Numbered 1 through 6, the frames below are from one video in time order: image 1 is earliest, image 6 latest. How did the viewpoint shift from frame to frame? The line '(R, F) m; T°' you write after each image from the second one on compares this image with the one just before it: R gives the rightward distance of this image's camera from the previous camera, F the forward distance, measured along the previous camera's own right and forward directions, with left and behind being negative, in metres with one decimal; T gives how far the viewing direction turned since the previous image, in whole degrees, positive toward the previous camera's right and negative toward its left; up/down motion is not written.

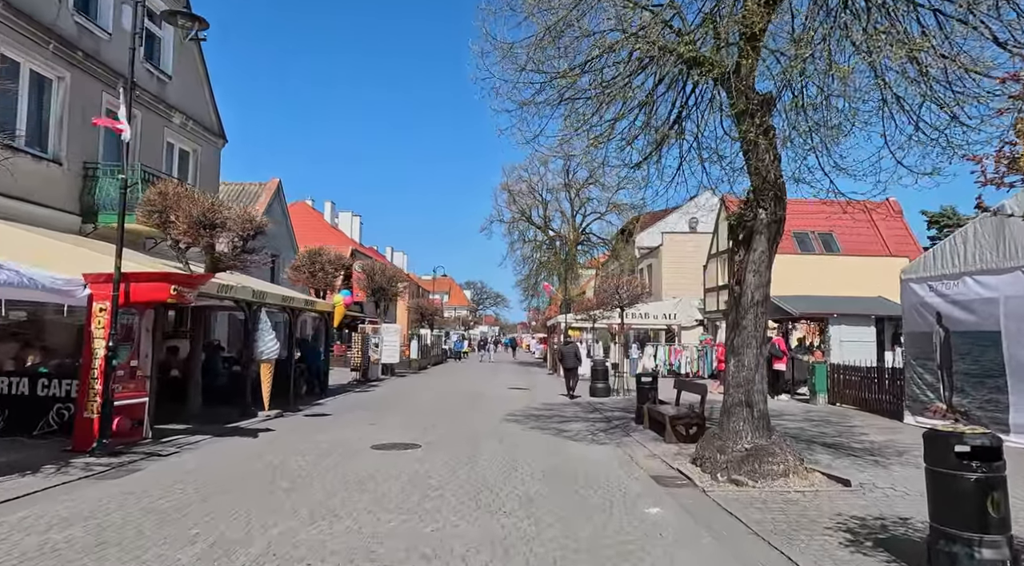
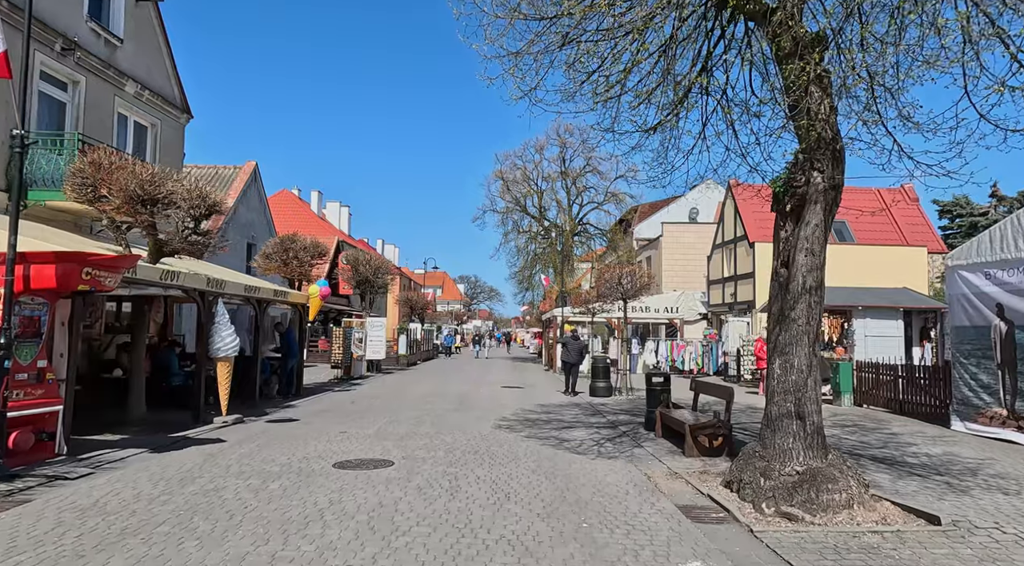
(0.0, +1.7) m; 0°
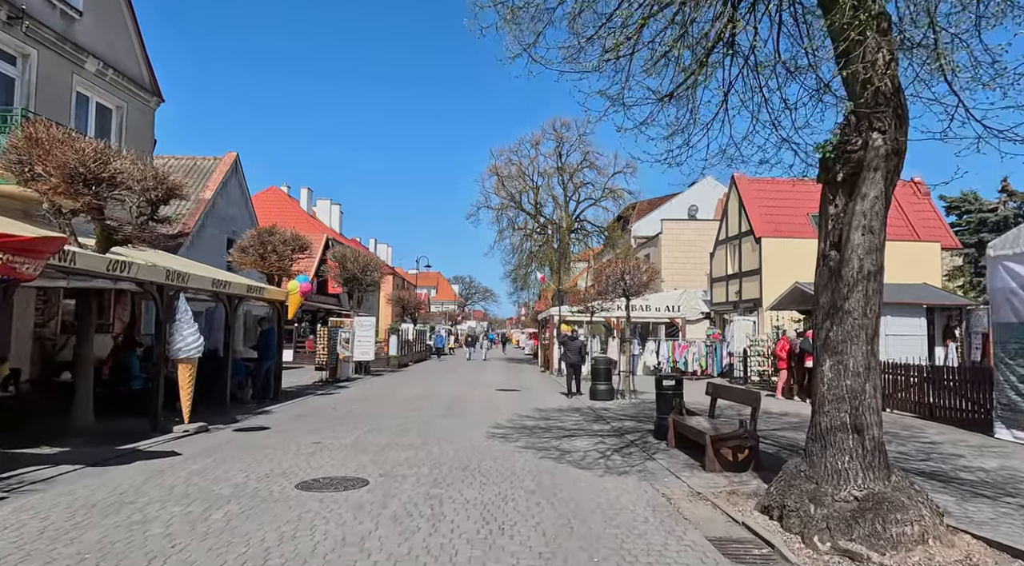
(0.0, +1.2) m; 0°
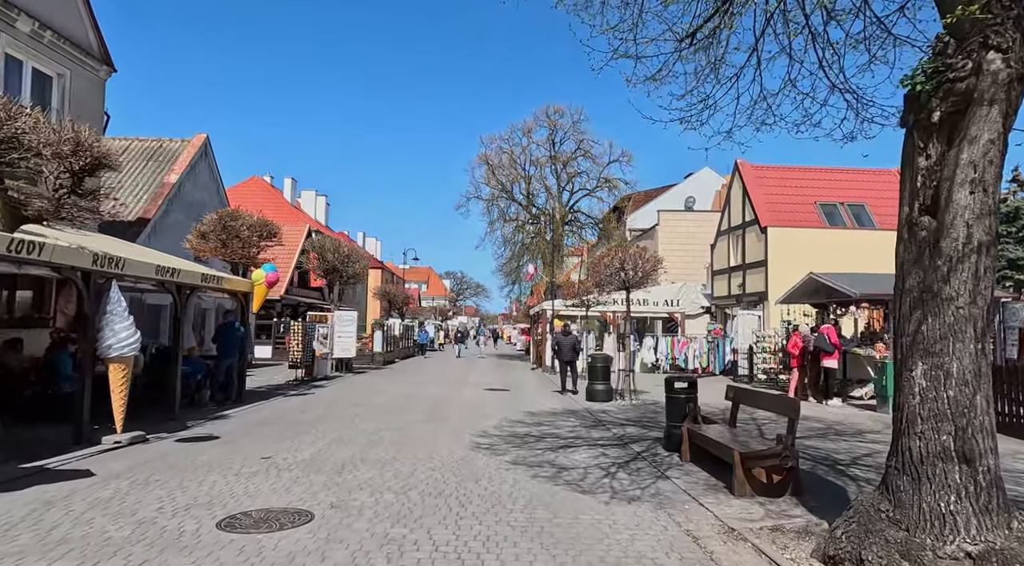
(+0.1, +1.5) m; +1°
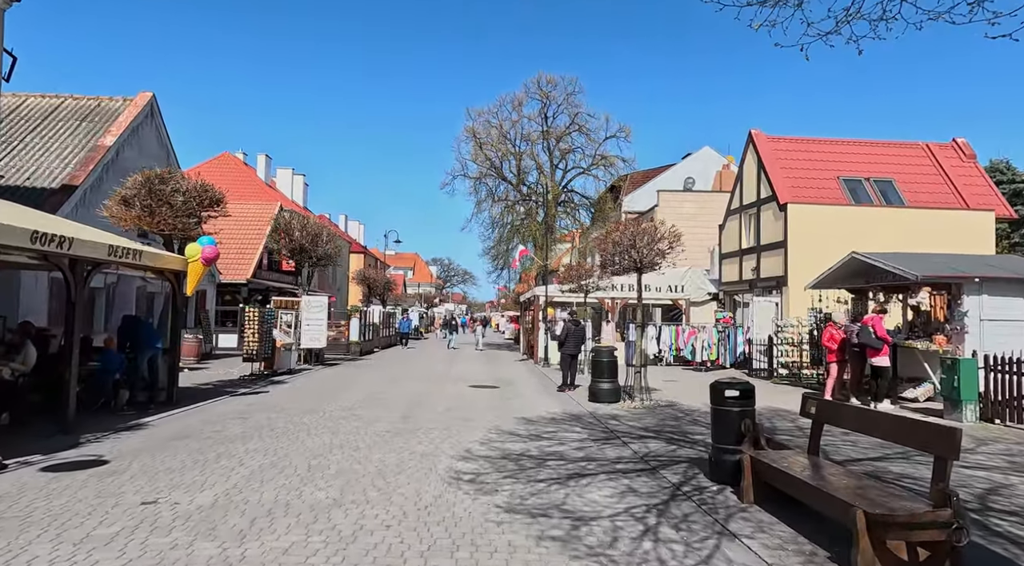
(-0.1, +2.6) m; +1°
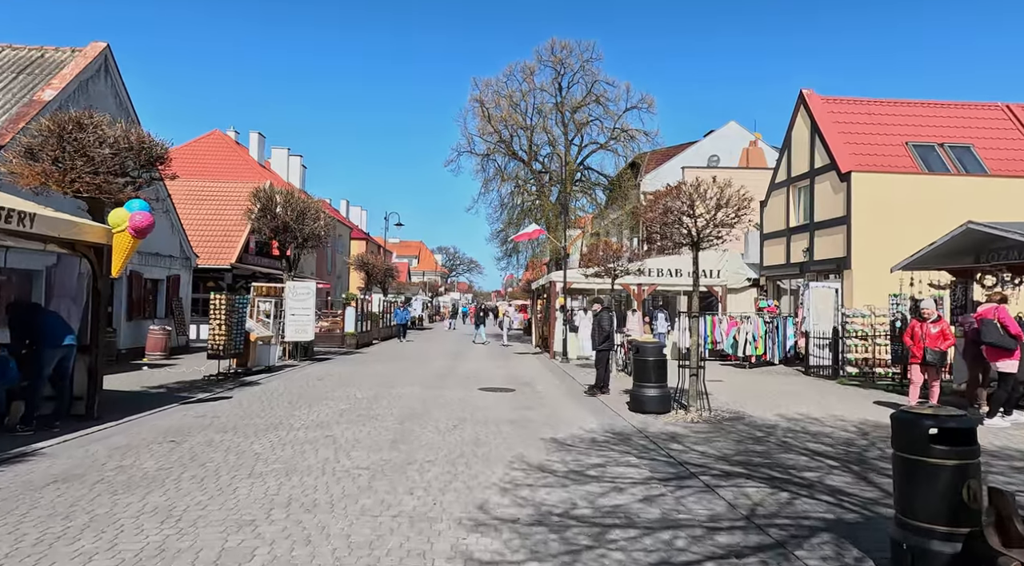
(-0.3, +2.9) m; 0°
